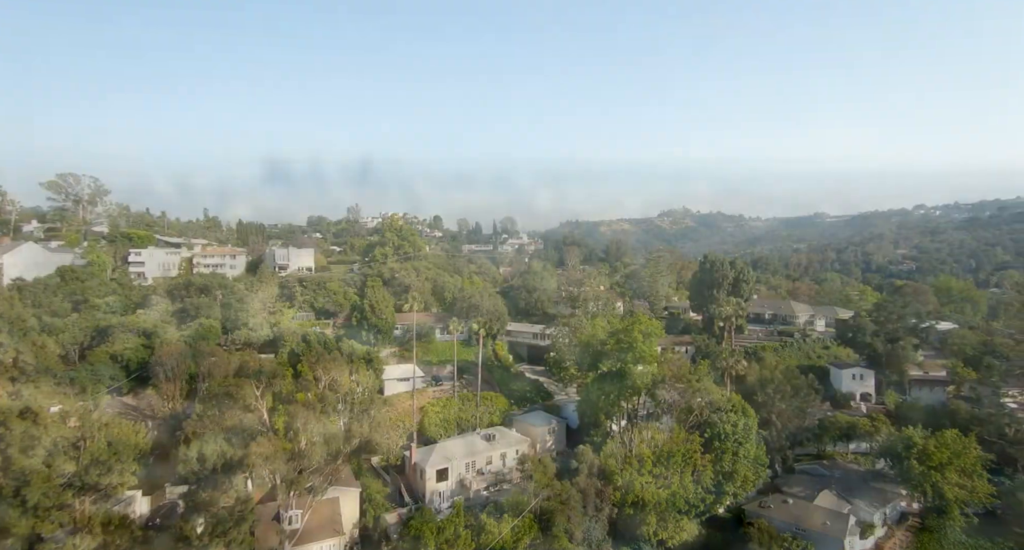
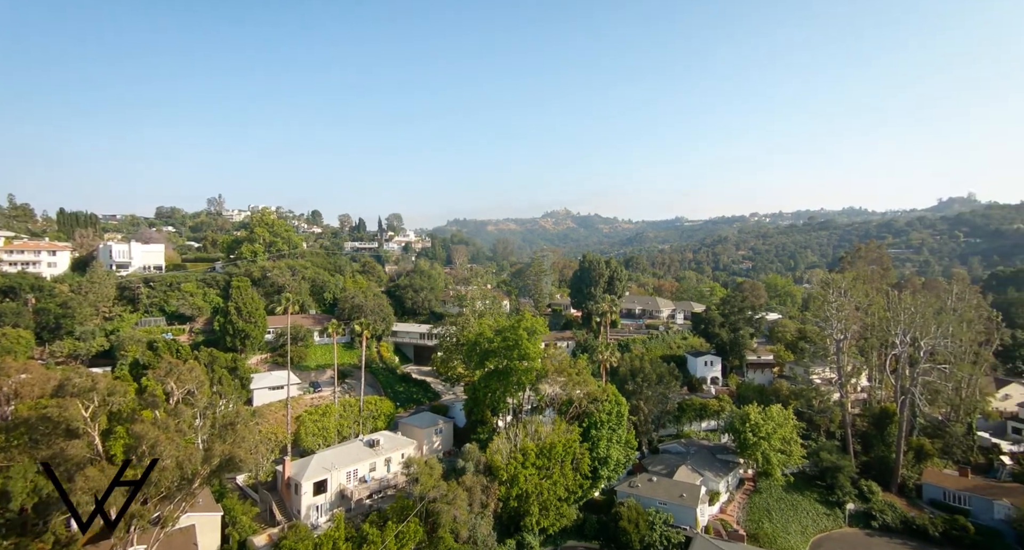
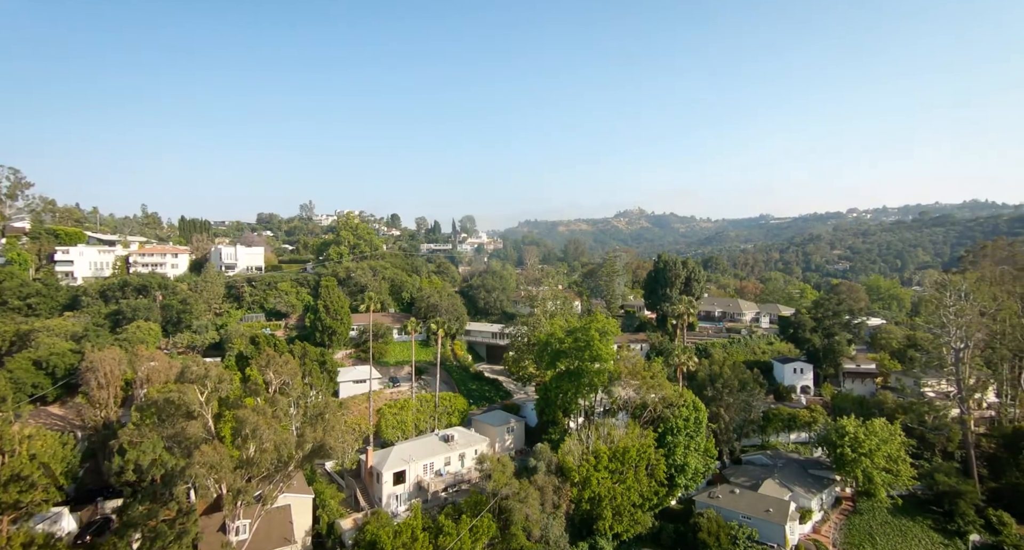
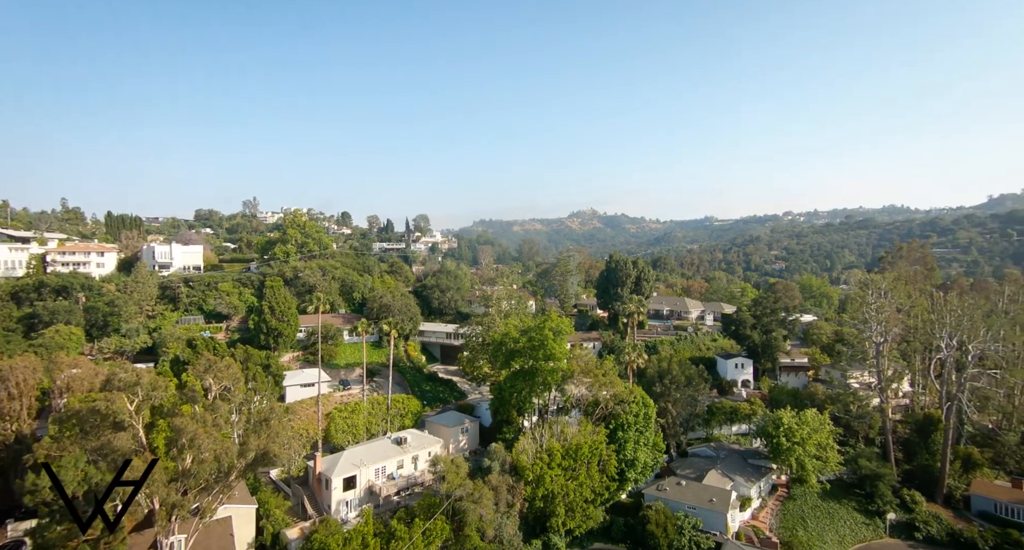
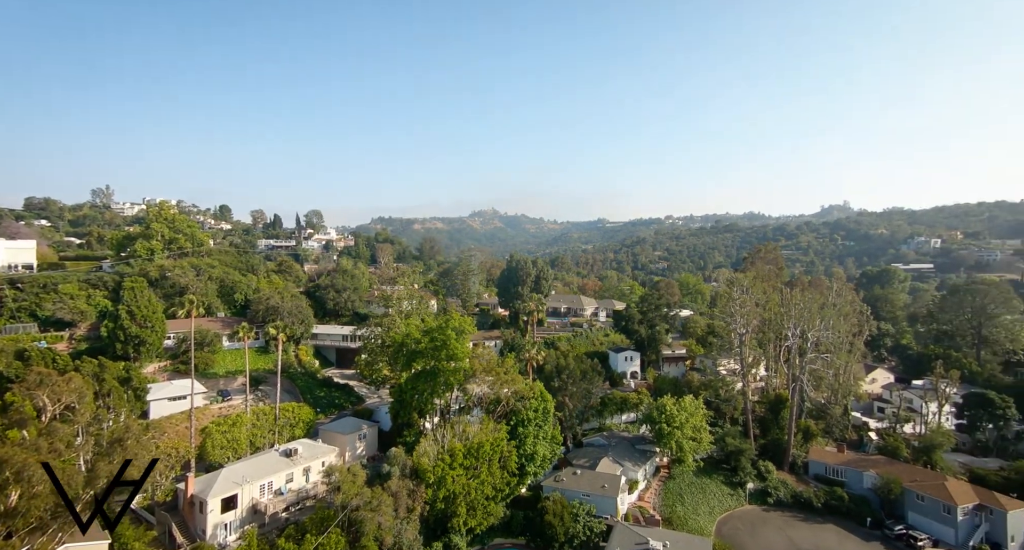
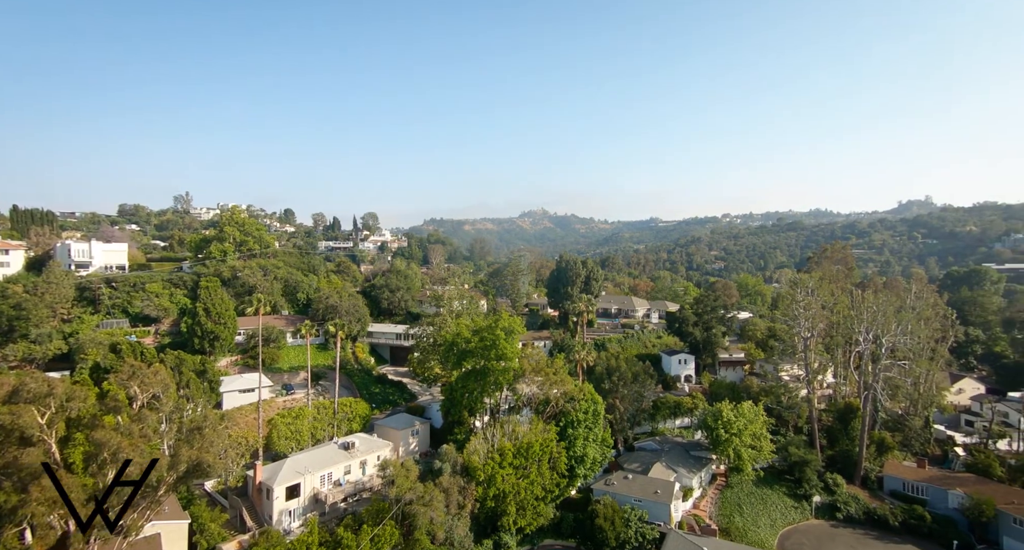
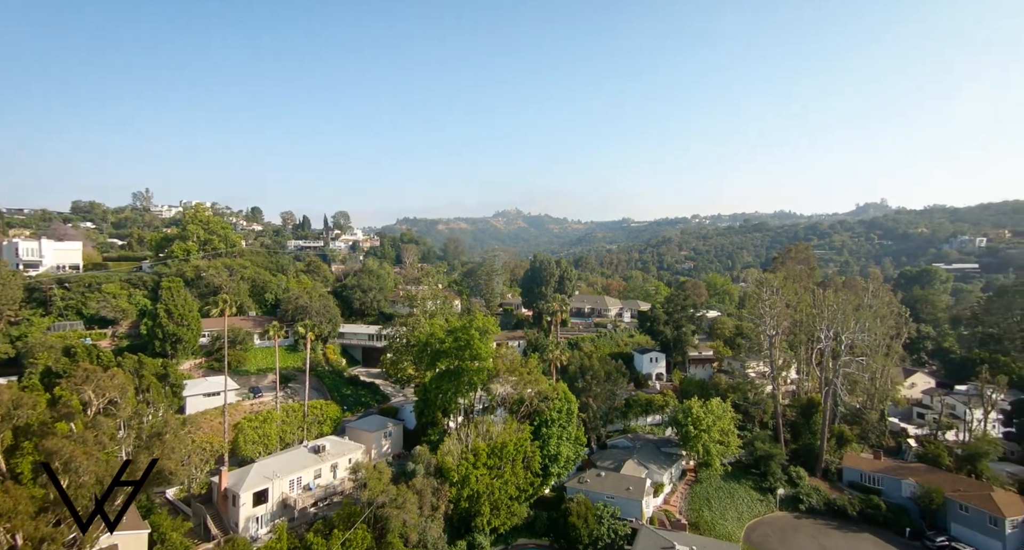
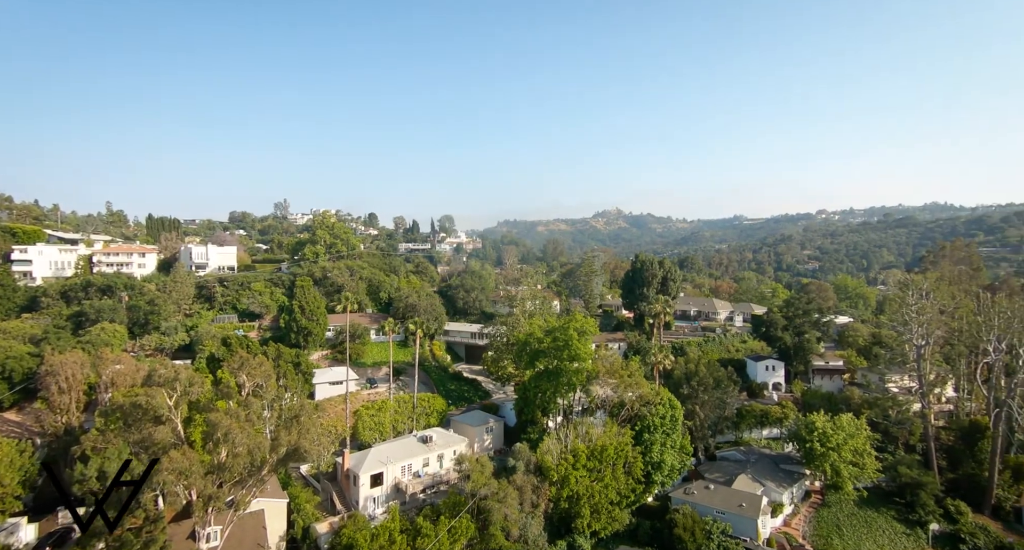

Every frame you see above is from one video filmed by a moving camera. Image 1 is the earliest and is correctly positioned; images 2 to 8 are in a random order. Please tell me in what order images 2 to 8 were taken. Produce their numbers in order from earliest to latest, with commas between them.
3, 8, 4, 2, 6, 7, 5
